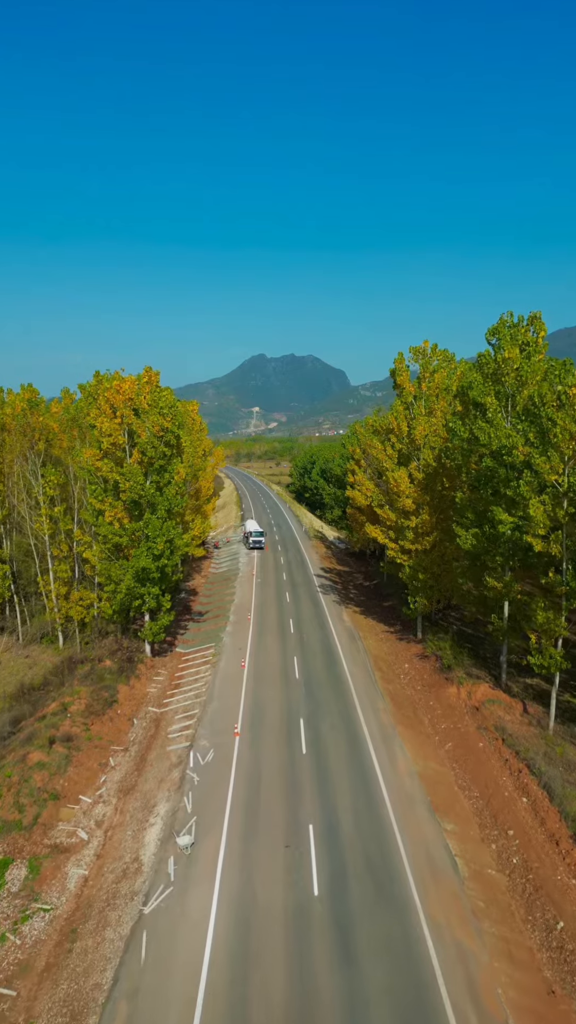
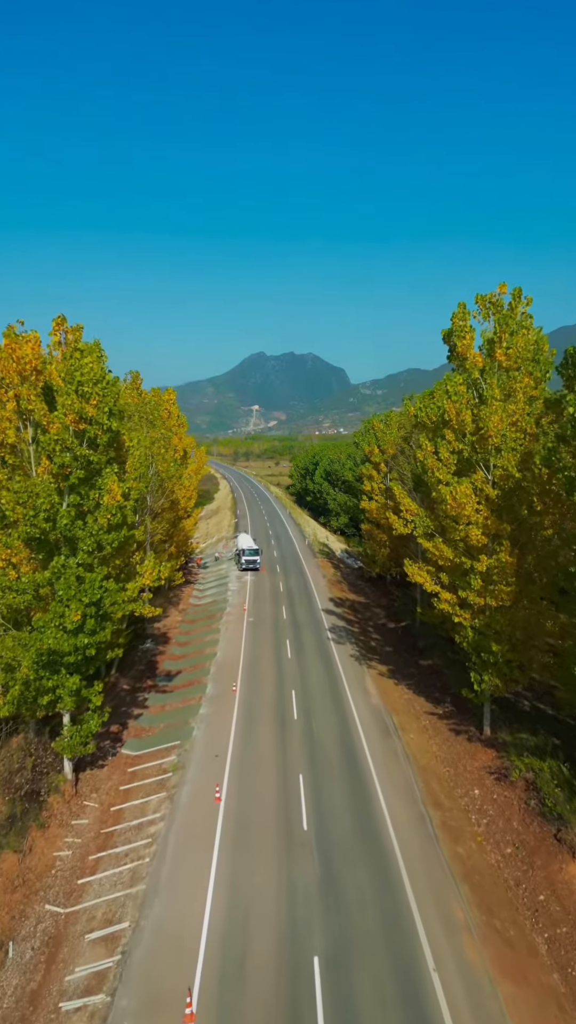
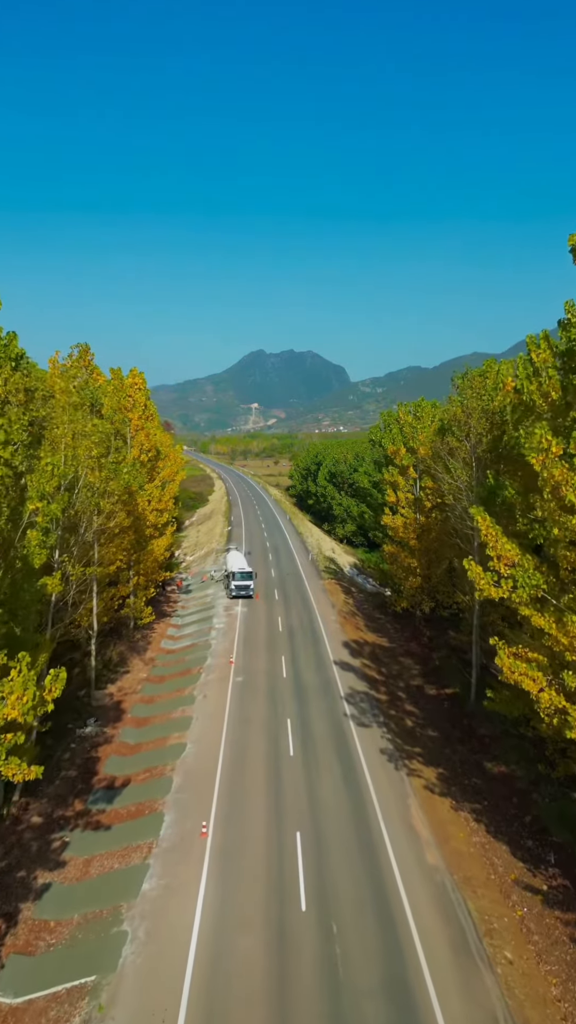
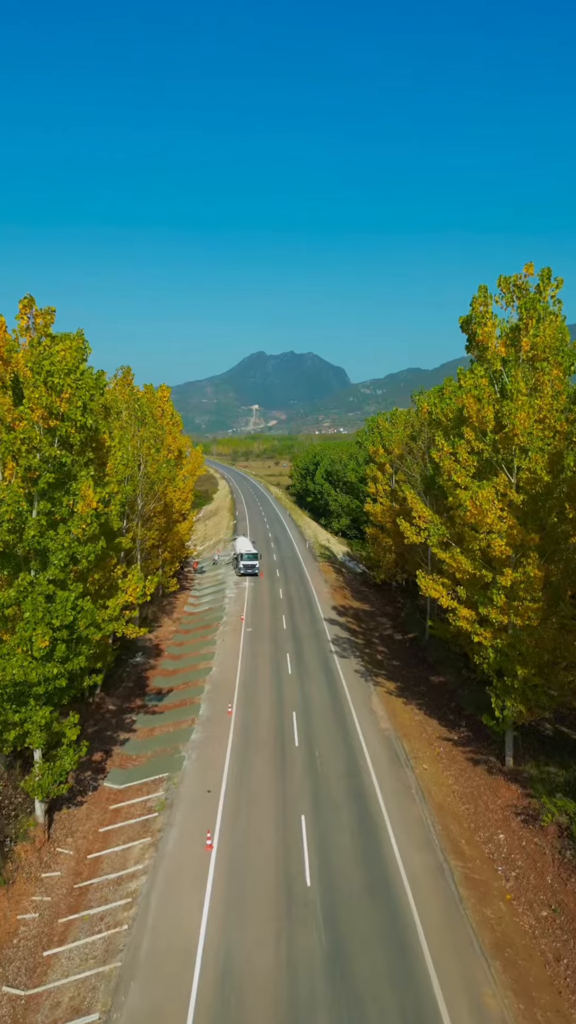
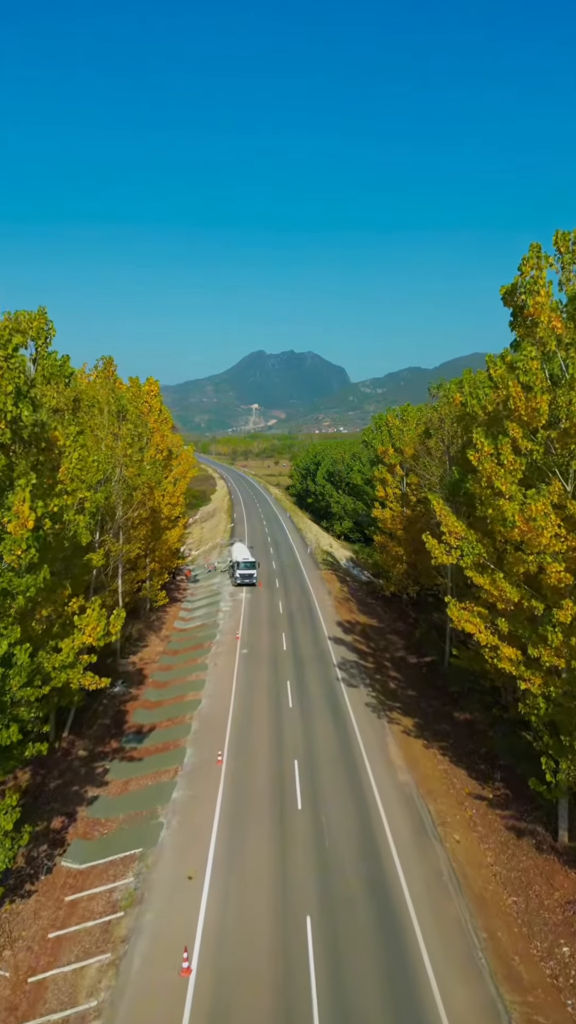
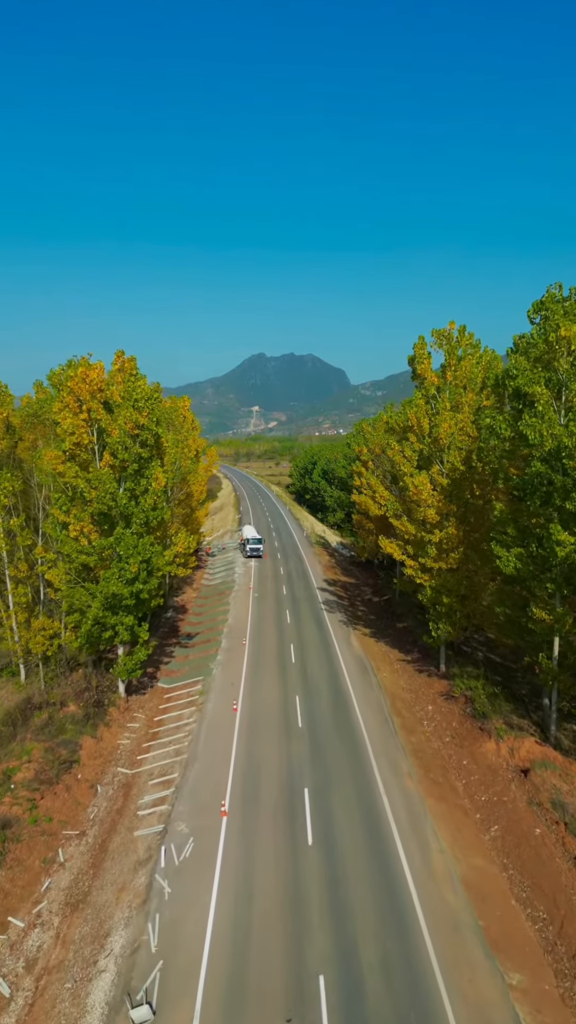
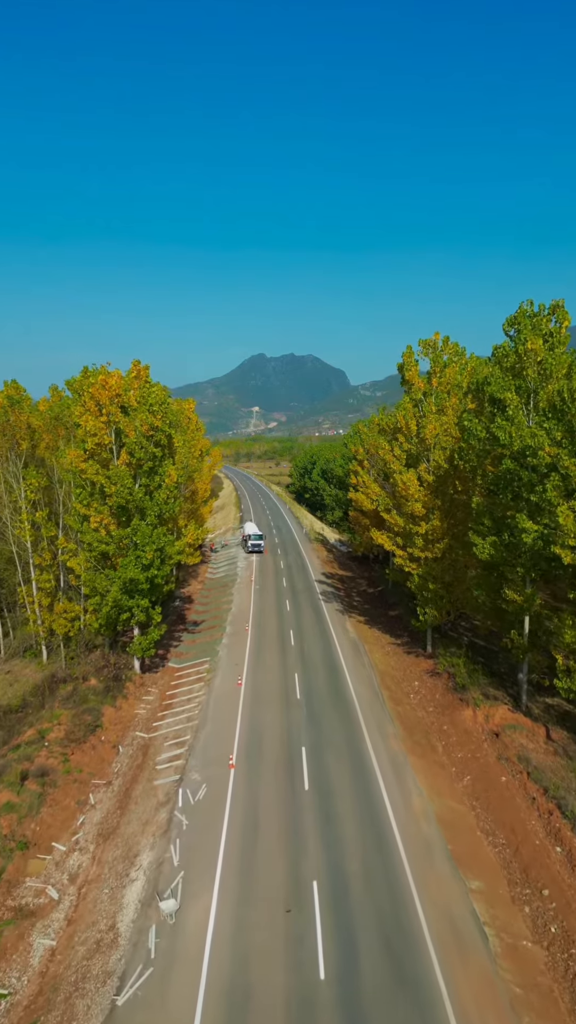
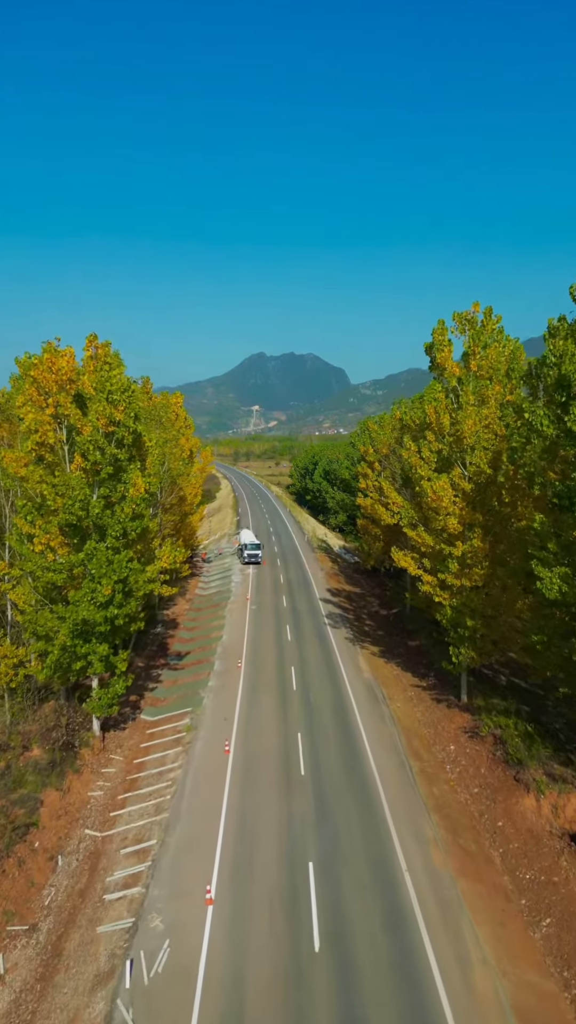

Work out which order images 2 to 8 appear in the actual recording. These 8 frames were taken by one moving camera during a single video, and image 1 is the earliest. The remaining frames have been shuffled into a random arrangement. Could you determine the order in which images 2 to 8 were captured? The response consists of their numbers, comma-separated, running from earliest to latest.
7, 6, 8, 2, 4, 5, 3
